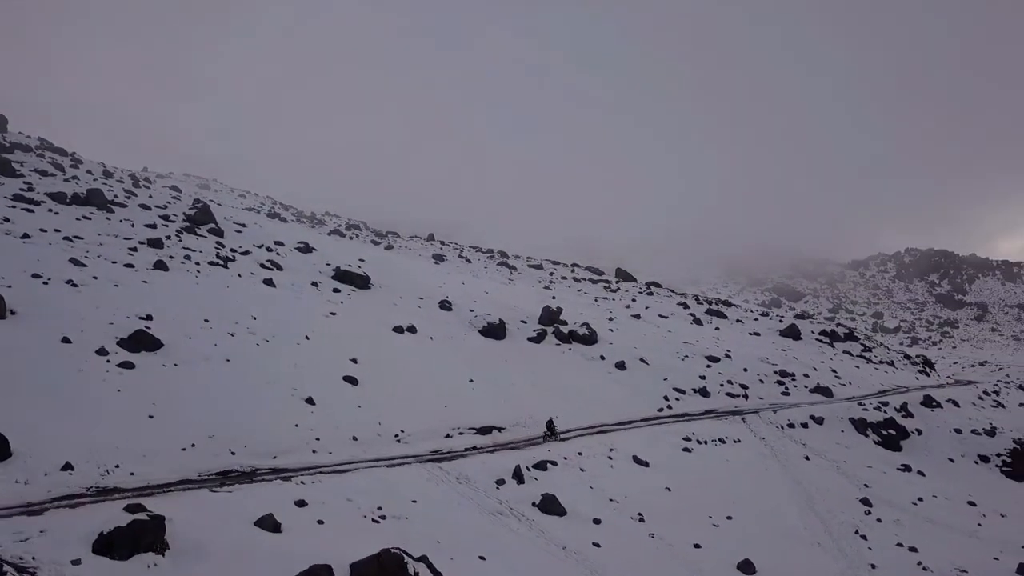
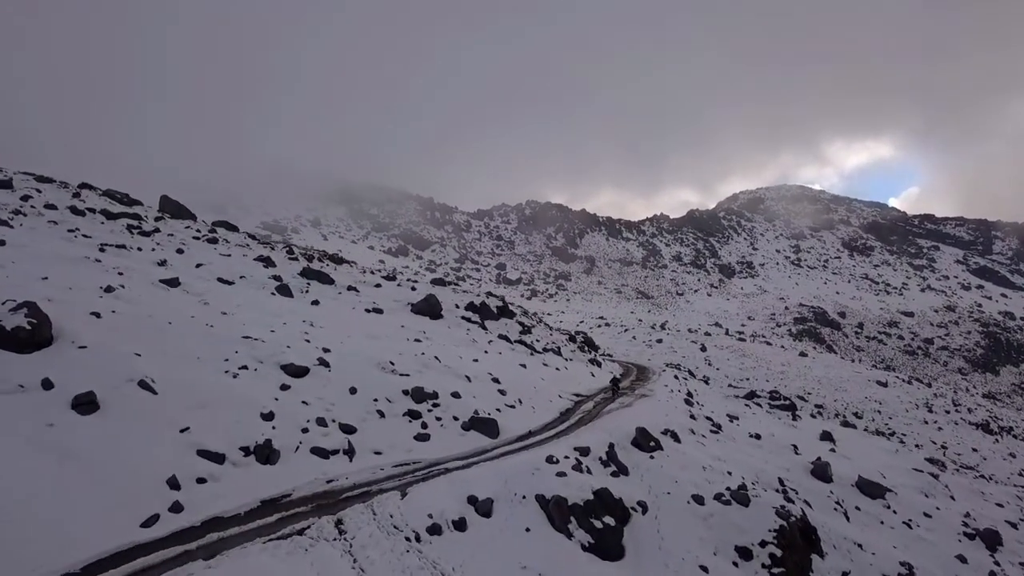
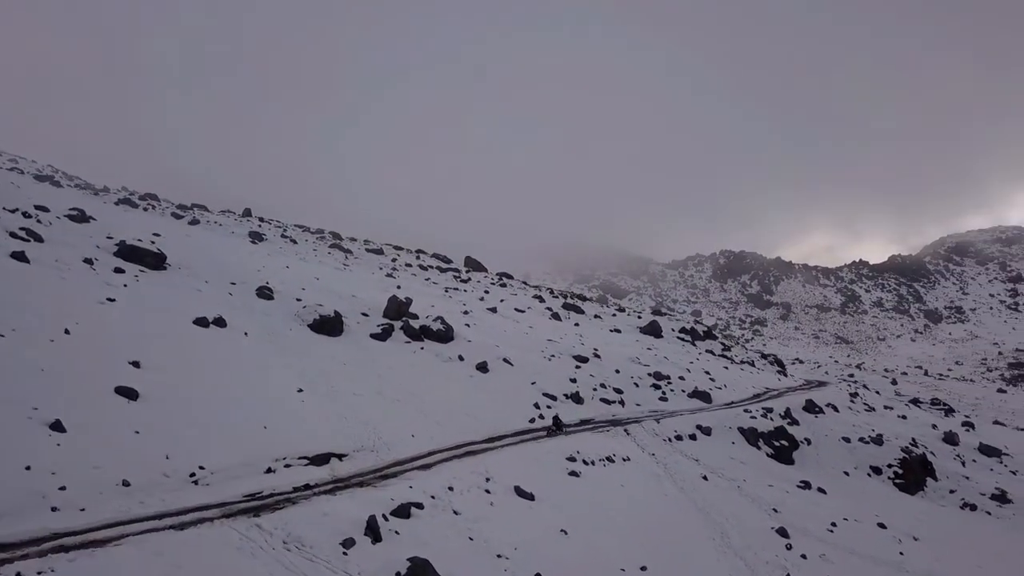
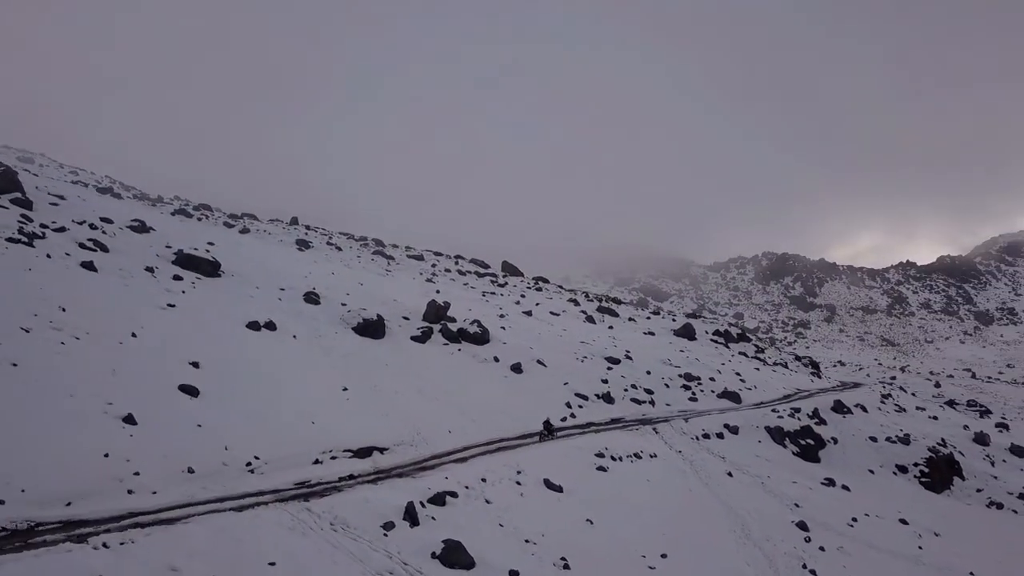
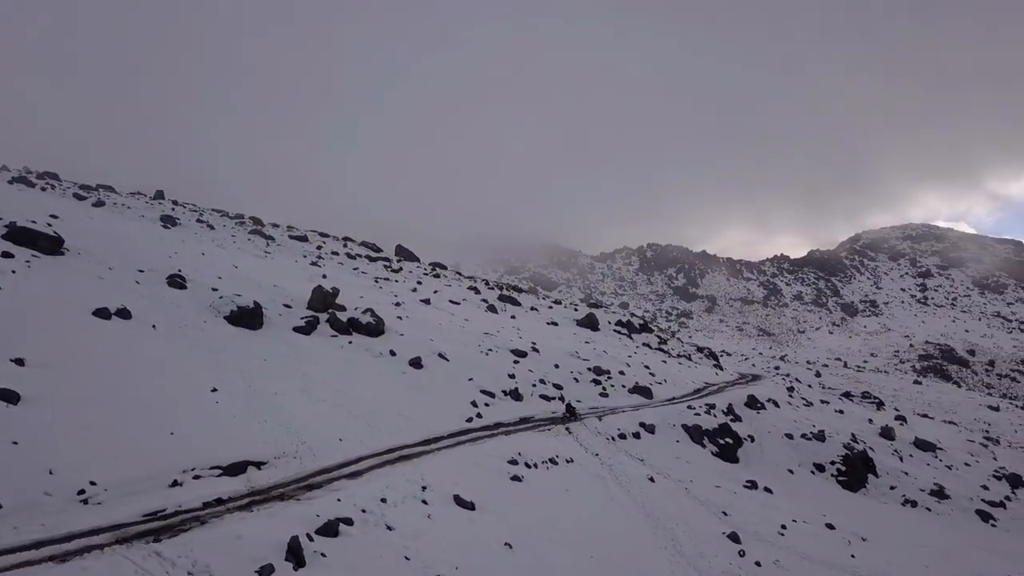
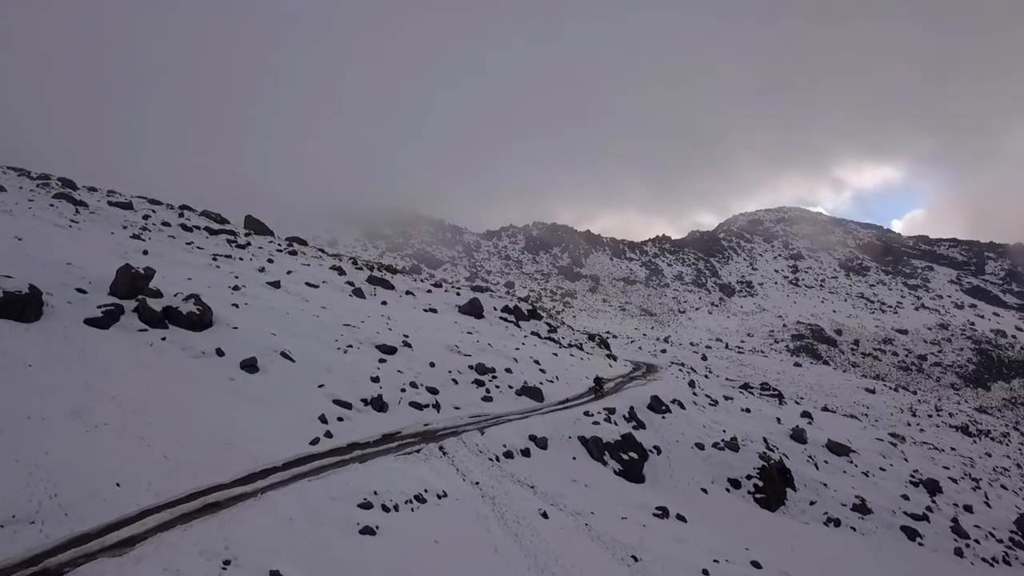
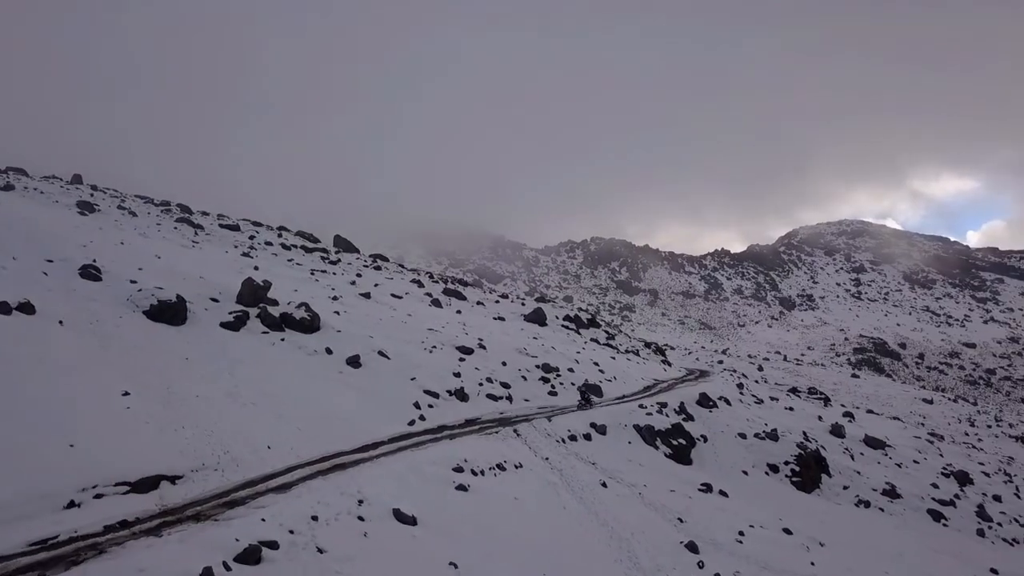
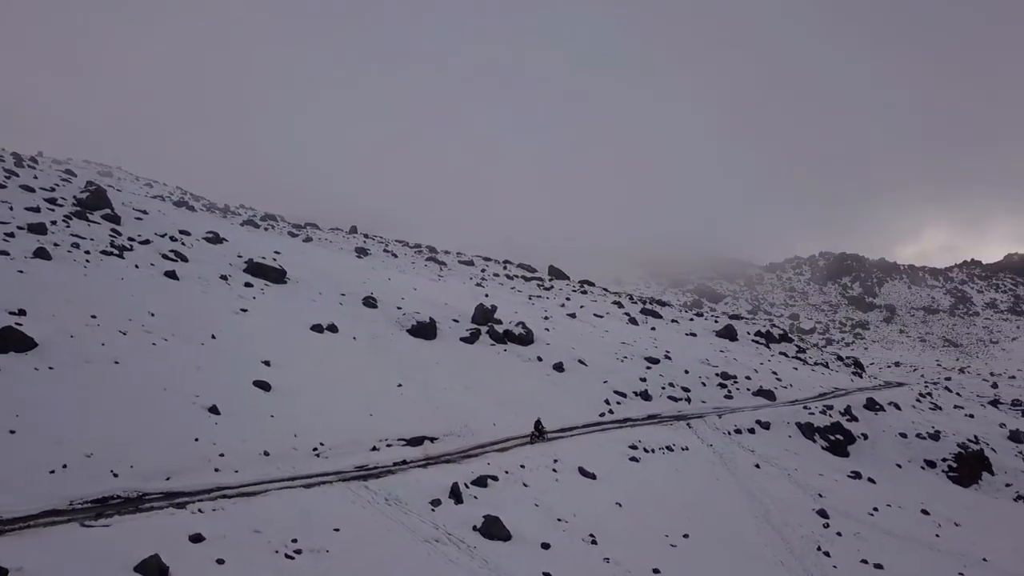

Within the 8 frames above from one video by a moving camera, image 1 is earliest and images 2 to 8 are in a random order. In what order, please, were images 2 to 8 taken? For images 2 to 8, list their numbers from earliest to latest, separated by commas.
8, 4, 3, 5, 7, 6, 2
